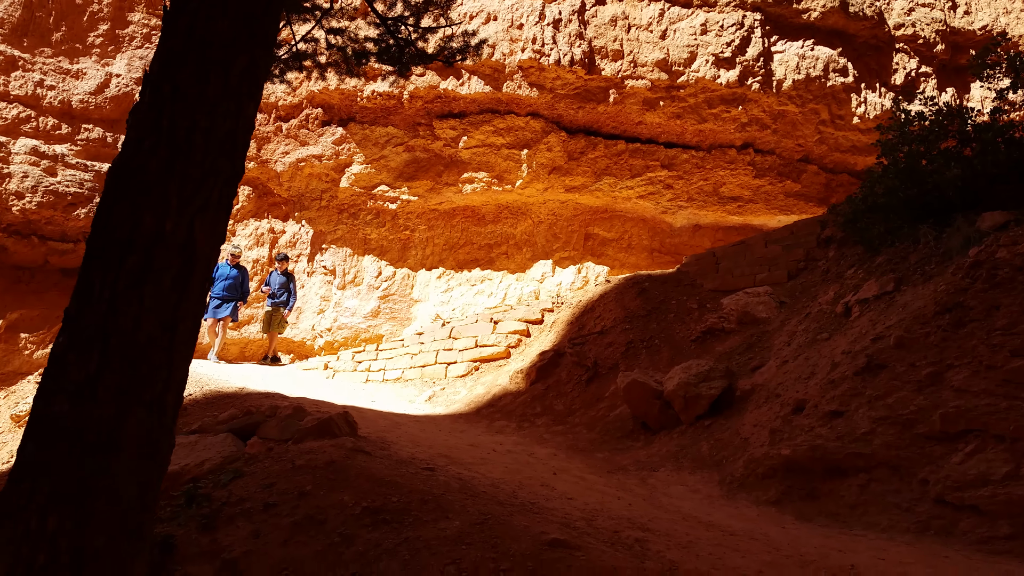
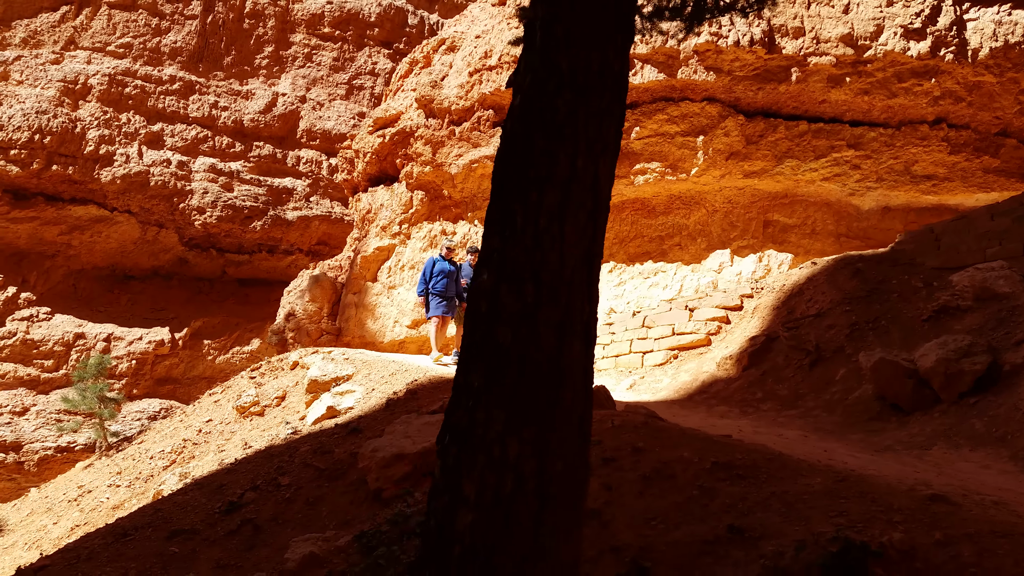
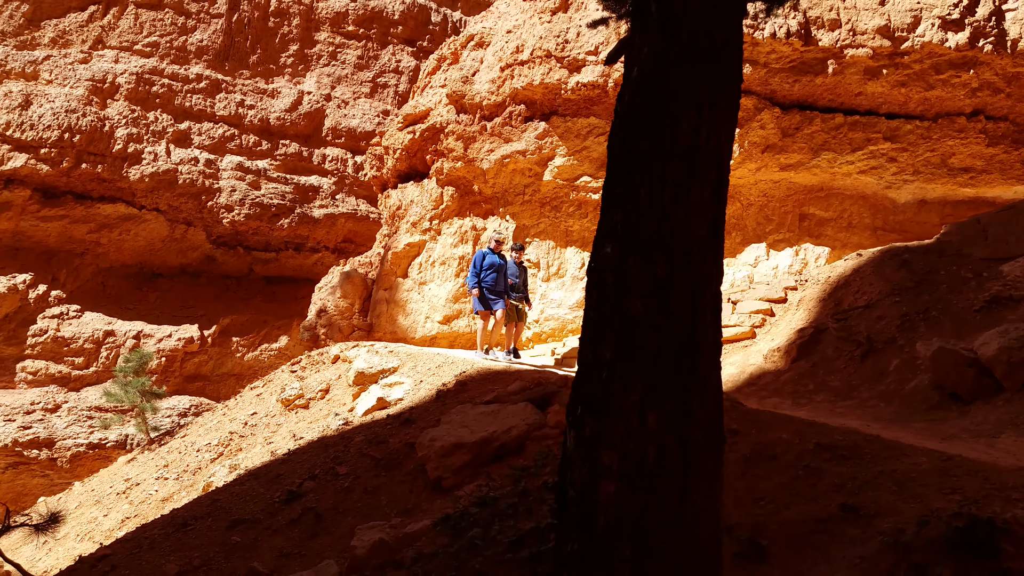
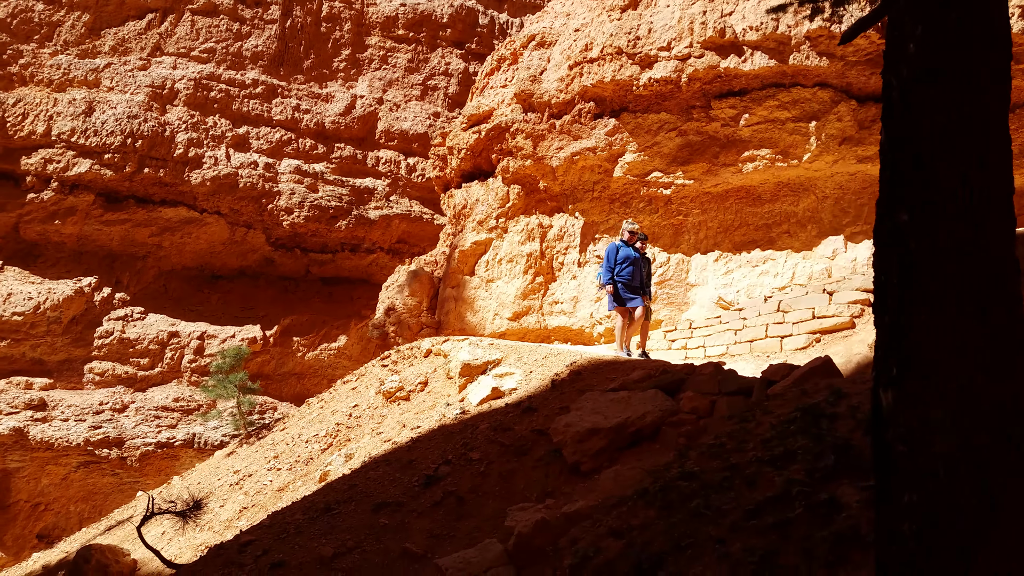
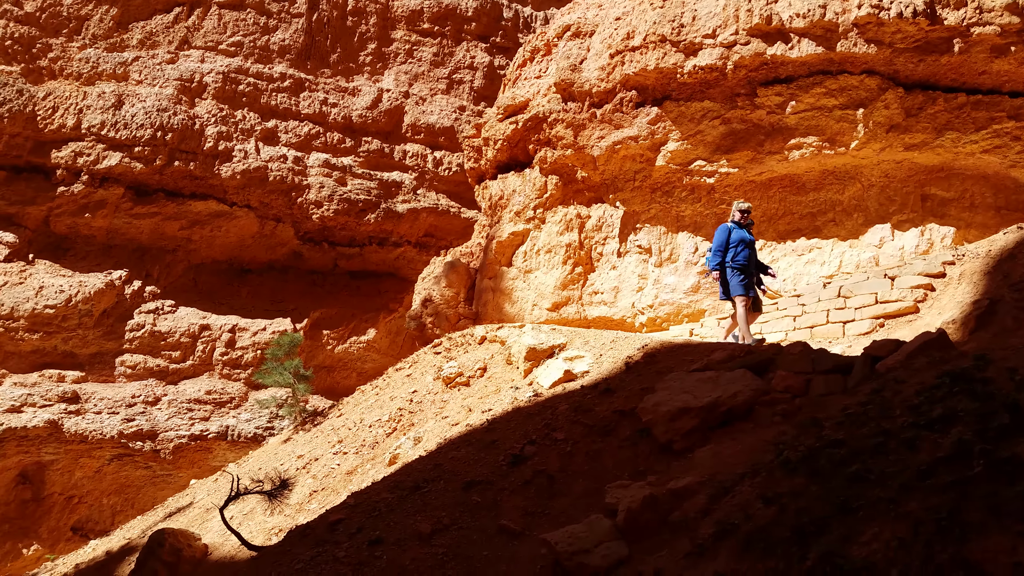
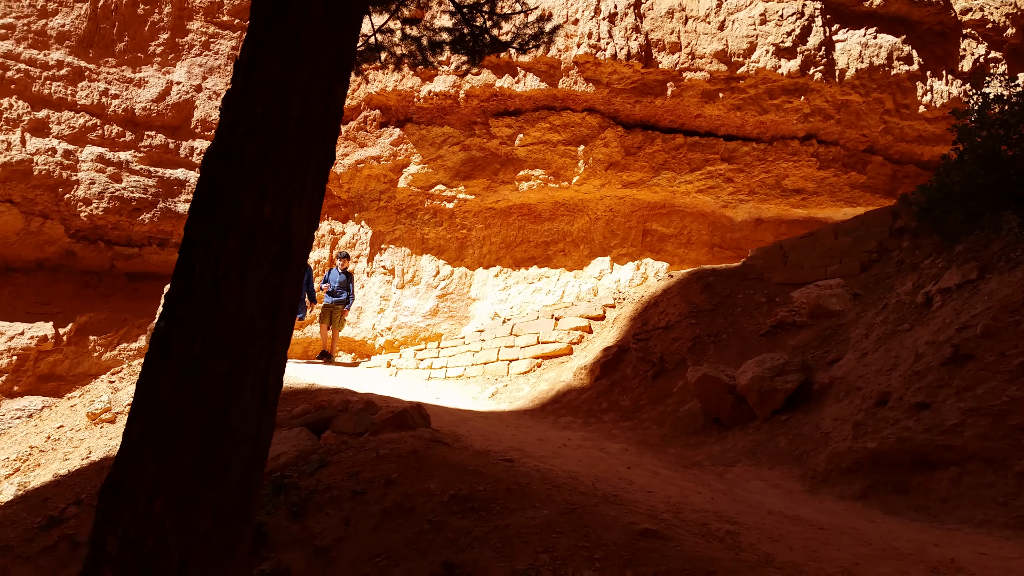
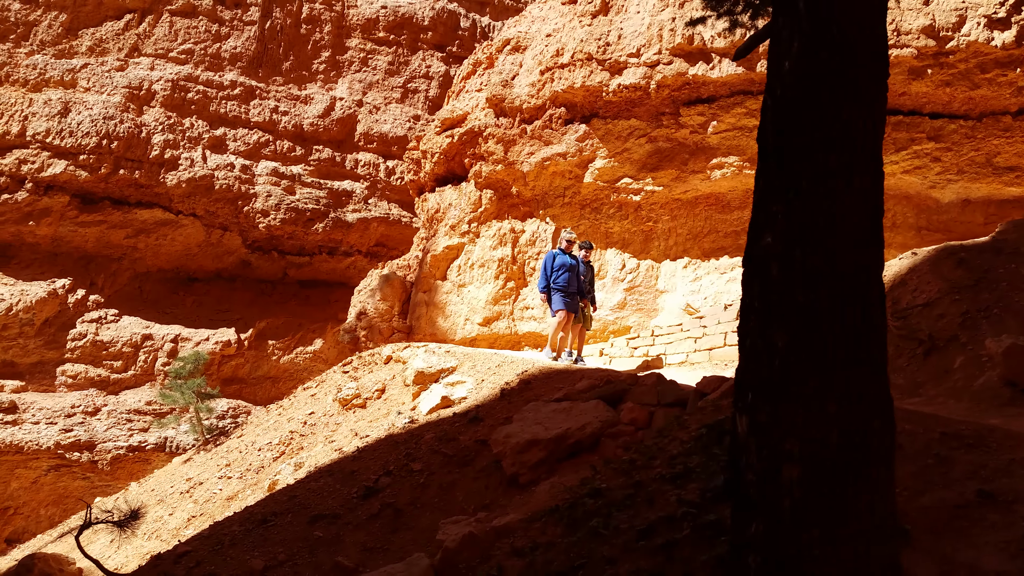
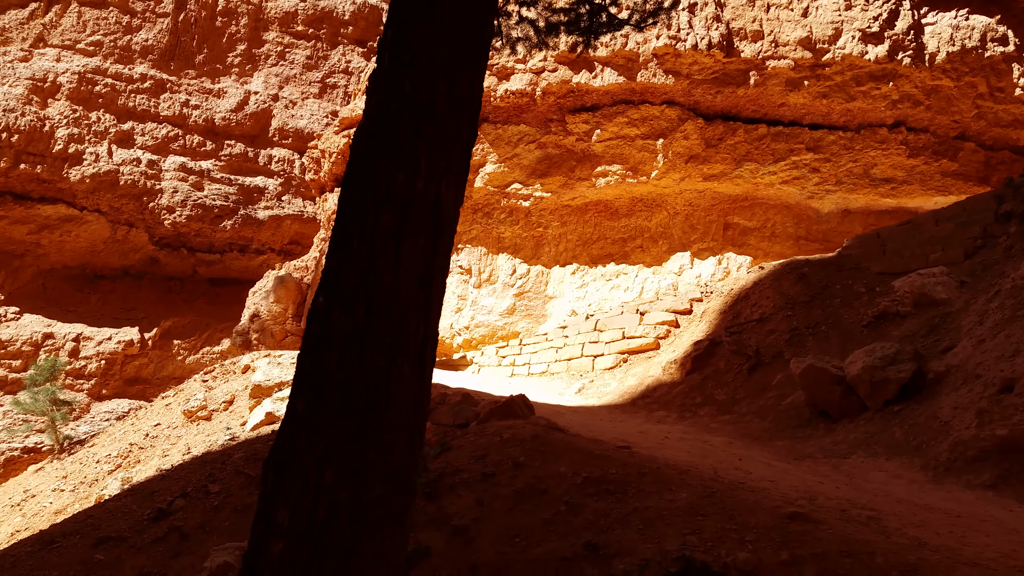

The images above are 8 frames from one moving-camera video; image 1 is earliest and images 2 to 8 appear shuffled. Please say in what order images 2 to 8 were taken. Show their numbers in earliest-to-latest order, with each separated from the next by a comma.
6, 8, 2, 3, 7, 4, 5
